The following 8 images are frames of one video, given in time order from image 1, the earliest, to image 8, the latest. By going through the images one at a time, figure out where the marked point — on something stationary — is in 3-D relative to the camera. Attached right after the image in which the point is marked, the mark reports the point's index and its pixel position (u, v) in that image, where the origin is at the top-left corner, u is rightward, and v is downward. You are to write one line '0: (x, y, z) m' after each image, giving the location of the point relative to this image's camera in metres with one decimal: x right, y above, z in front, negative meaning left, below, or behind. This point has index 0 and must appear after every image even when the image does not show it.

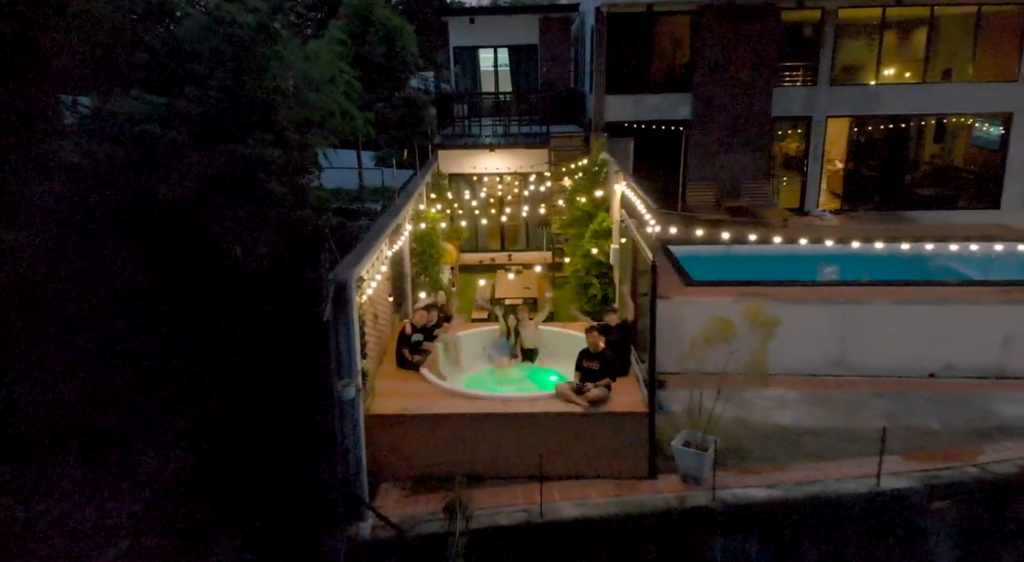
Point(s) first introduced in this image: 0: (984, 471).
0: (+3.4, -1.4, +4.3) m
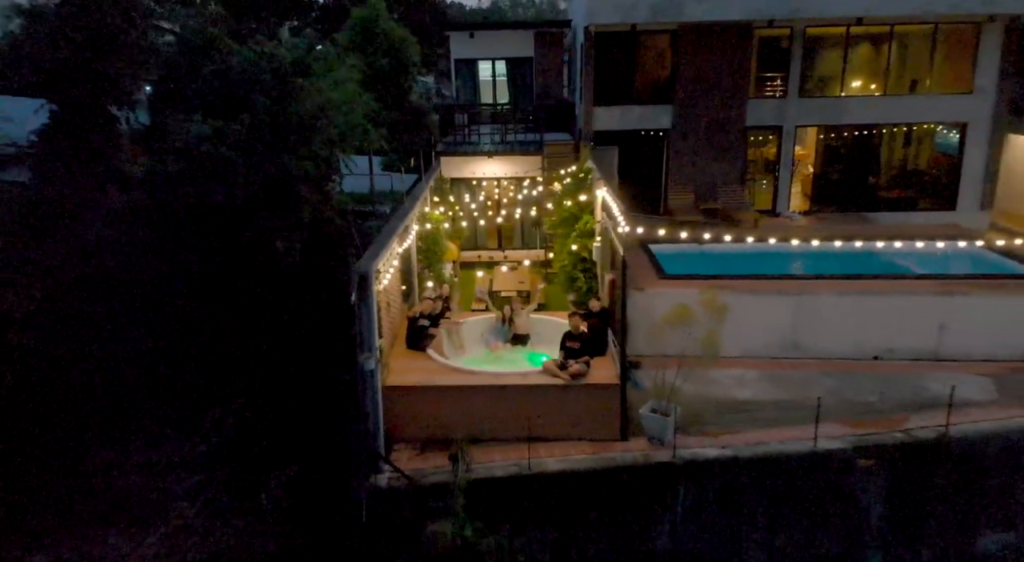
0: (+3.3, -1.3, +5.0) m
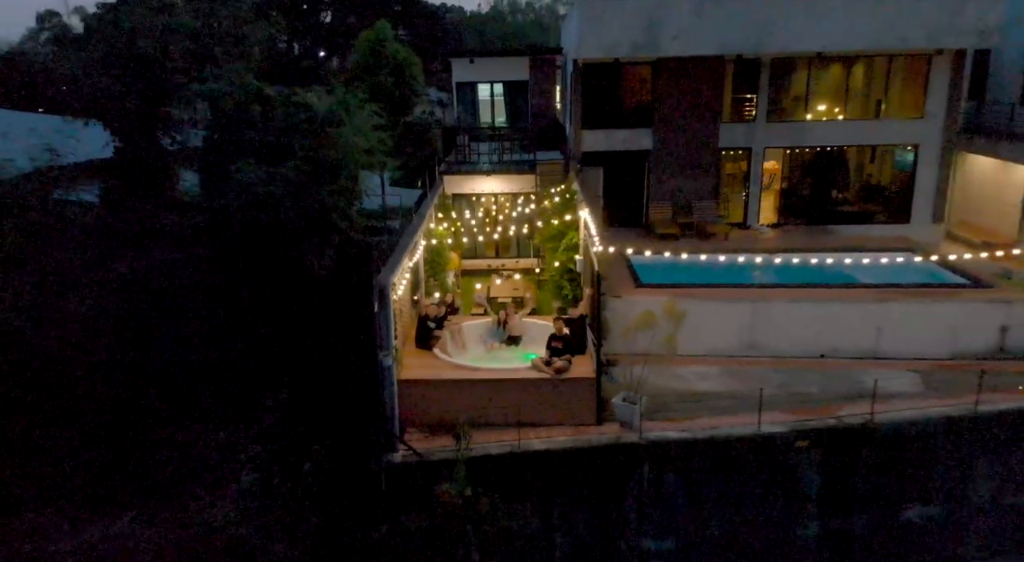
0: (+3.2, -1.4, +5.9) m
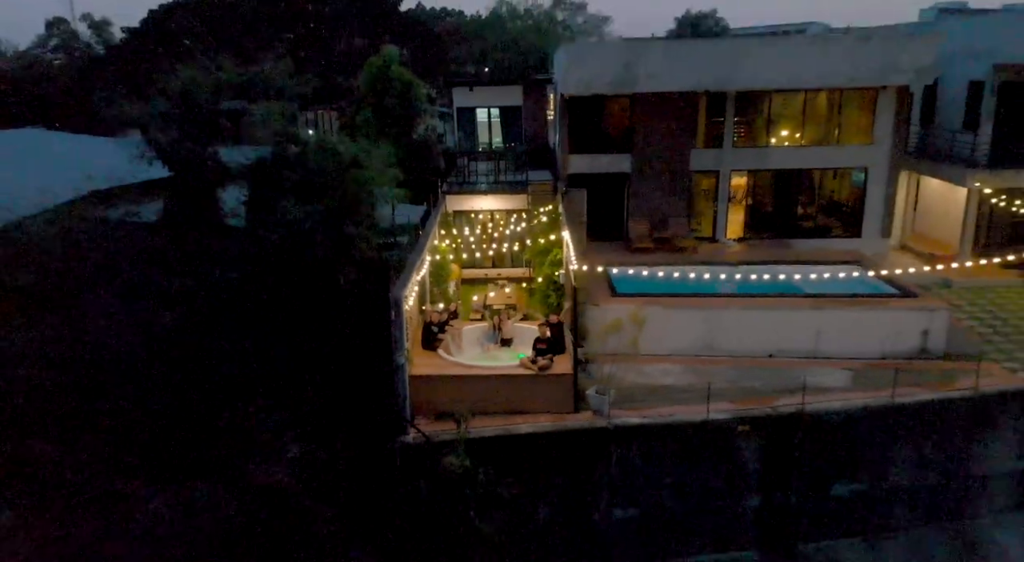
0: (+3.1, -1.5, +7.1) m
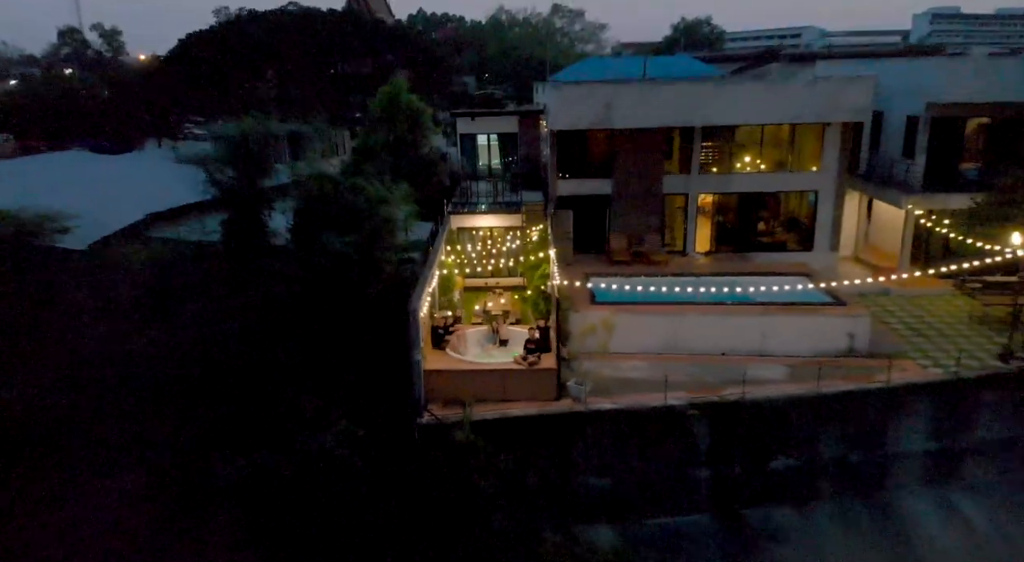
0: (+3.1, -1.7, +8.7) m
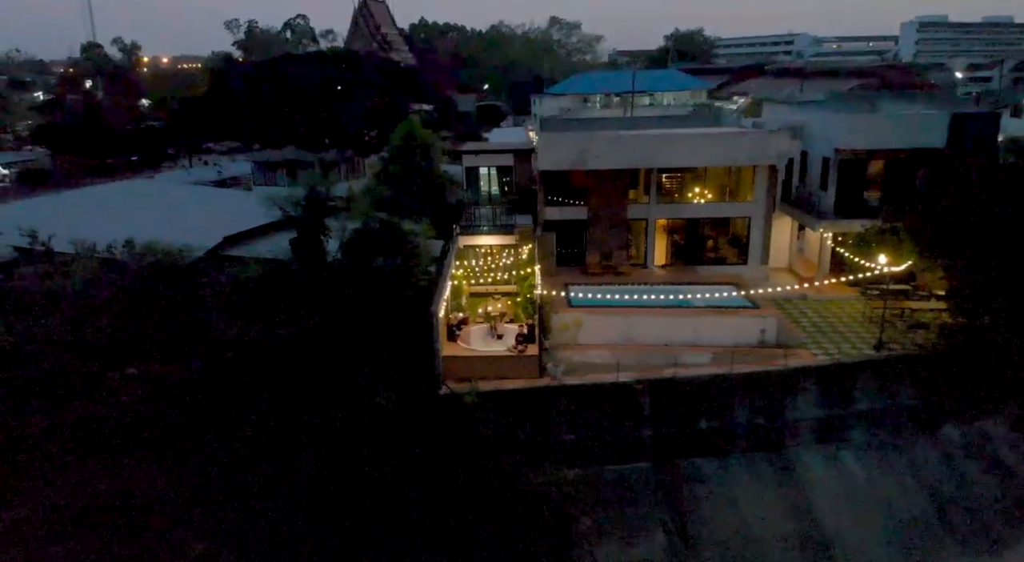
0: (+2.9, -1.9, +11.9) m
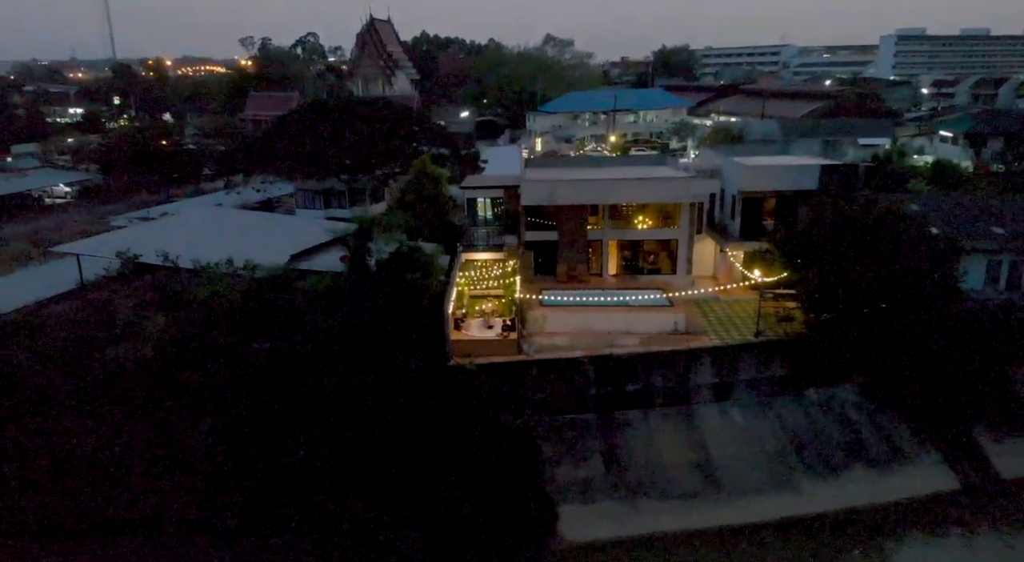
0: (+2.6, -2.1, +17.3) m
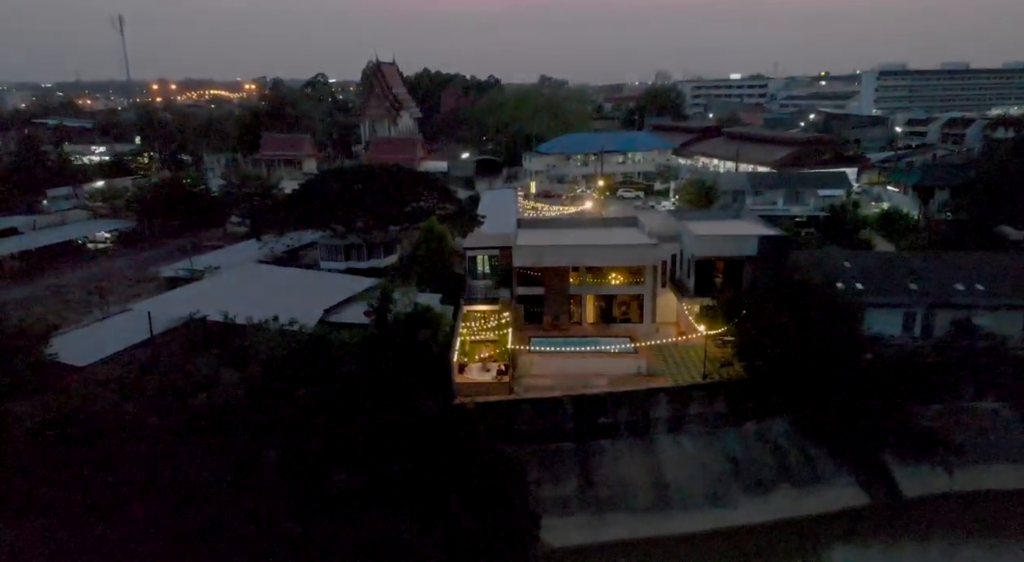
0: (+2.3, -4.1, +21.3) m
